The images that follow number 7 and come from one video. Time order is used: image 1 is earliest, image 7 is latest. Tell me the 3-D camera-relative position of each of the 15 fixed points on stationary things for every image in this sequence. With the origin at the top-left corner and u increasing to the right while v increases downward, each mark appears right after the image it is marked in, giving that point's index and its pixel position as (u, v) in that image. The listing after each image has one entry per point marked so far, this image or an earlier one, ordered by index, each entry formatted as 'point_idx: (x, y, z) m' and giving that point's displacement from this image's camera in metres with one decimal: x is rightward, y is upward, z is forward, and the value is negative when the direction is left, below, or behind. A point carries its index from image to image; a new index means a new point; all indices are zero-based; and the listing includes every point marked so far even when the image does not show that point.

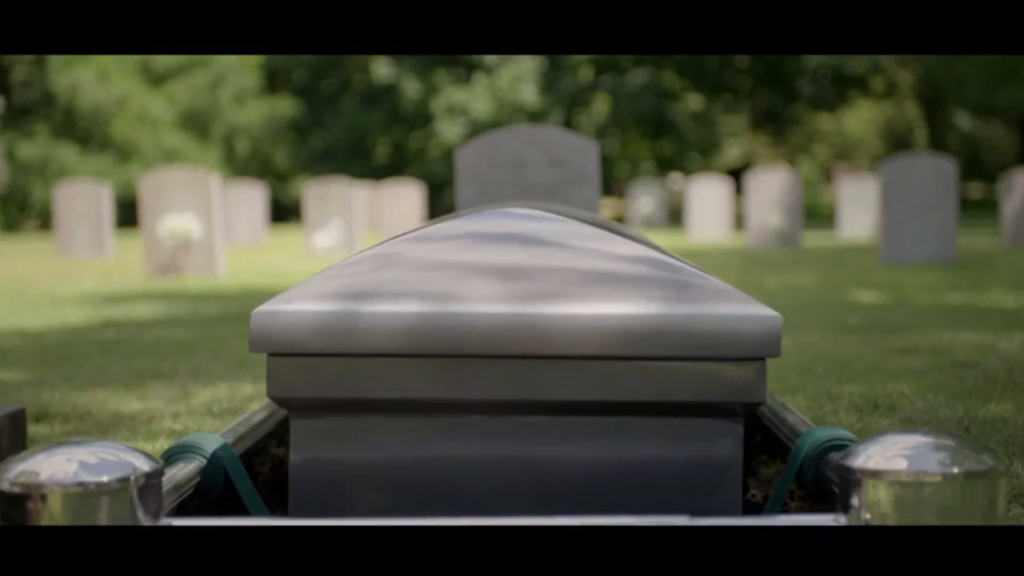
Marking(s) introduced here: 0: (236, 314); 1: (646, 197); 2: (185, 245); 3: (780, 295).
0: (-2.0, -0.2, +8.5) m
1: (+2.0, +1.3, +17.2) m
2: (-3.0, +0.4, +10.6) m
3: (+2.1, 0.0, +8.8) m
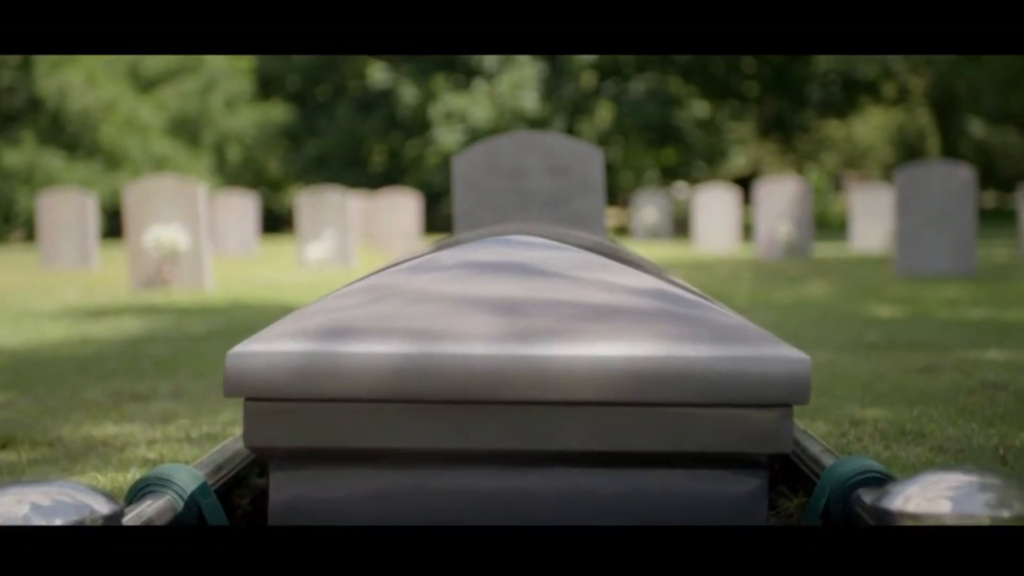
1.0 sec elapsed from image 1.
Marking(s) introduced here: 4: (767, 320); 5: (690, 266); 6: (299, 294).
0: (-2.0, -0.3, +8.1) m
1: (+2.1, +1.2, +16.8) m
2: (-3.0, +0.3, +10.1) m
3: (+2.1, -0.1, +8.4) m
4: (+1.8, -0.2, +8.1) m
5: (+1.9, +0.2, +11.9) m
6: (-1.8, 0.0, +10.0) m
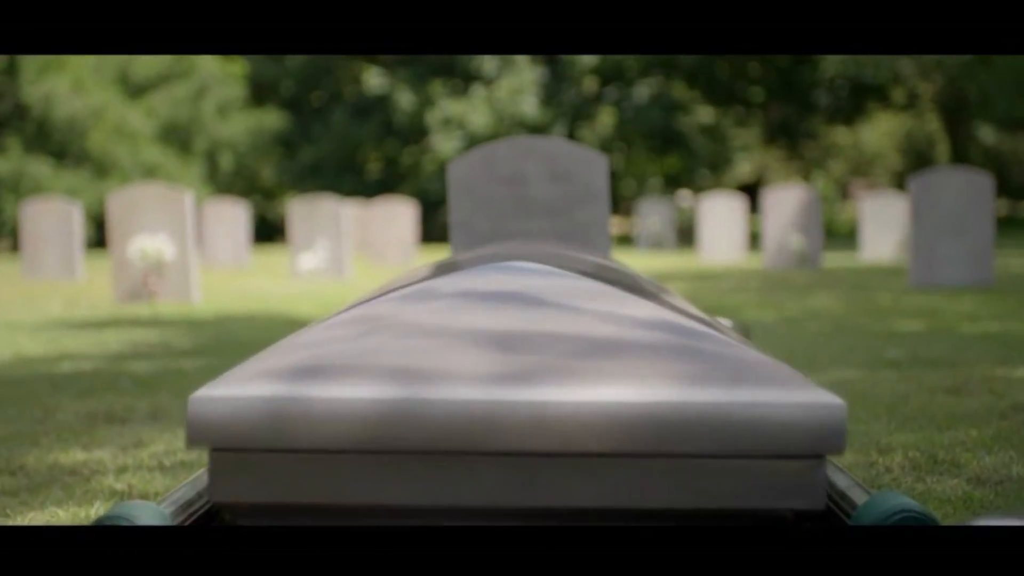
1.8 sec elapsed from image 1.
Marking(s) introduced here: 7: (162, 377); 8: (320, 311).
0: (-2.0, -0.4, +7.7) m
1: (+2.0, +1.0, +16.4) m
2: (-3.0, +0.2, +9.8) m
3: (+2.1, -0.2, +8.0) m
4: (+1.8, -0.3, +7.7) m
5: (+1.9, +0.1, +11.5) m
6: (-1.8, -0.1, +9.6) m
7: (-2.0, -0.5, +6.8) m
8: (-1.5, -0.2, +9.0) m
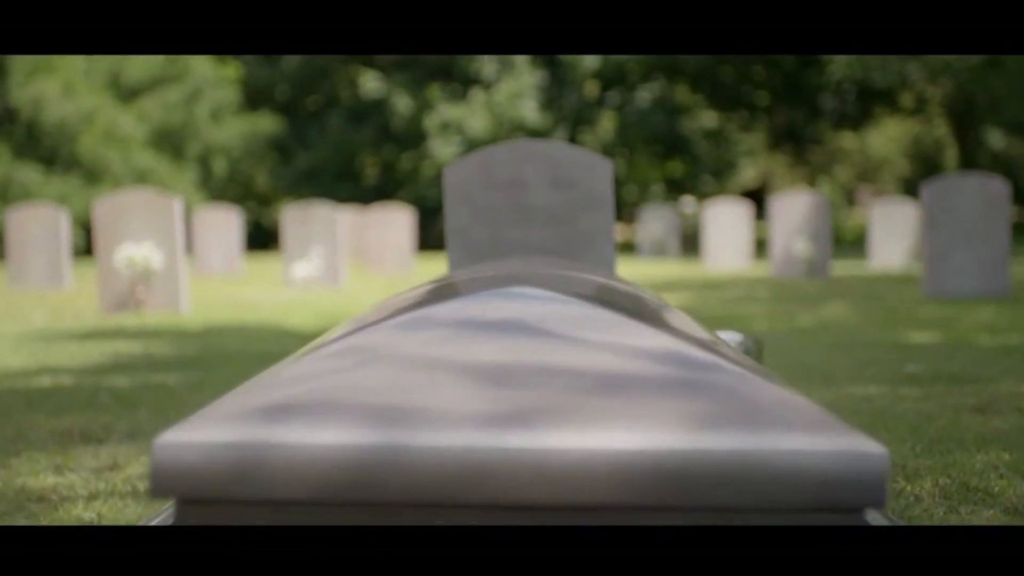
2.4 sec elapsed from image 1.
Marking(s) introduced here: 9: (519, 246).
0: (-2.0, -0.4, +7.4) m
1: (+2.0, +0.9, +16.1) m
2: (-3.0, +0.1, +9.4) m
3: (+2.1, -0.3, +7.7) m
4: (+1.8, -0.3, +7.4) m
5: (+1.9, 0.0, +11.2) m
6: (-1.8, -0.2, +9.3) m
7: (-2.1, -0.6, +6.4) m
8: (-1.5, -0.3, +8.7) m
9: (0.0, +0.2, +5.9) m
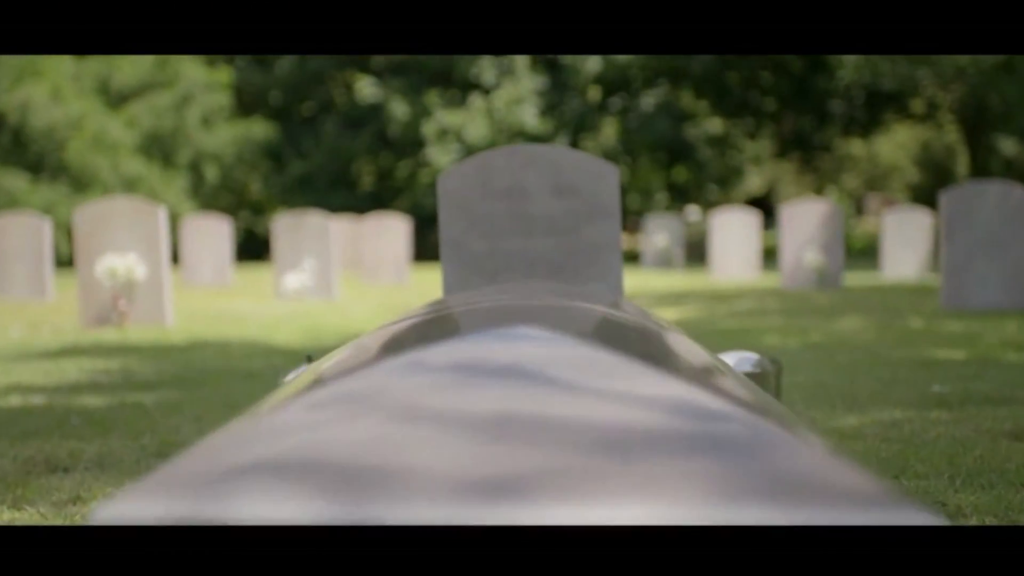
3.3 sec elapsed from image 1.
0: (-2.0, -0.5, +7.0) m
1: (+2.0, +0.8, +15.7) m
2: (-3.0, 0.0, +9.0) m
3: (+2.1, -0.4, +7.3) m
4: (+1.8, -0.4, +7.0) m
5: (+1.9, -0.1, +10.8) m
6: (-1.8, -0.3, +8.9) m
7: (-2.1, -0.7, +6.0) m
8: (-1.5, -0.4, +8.3) m
9: (0.0, +0.1, +5.5) m
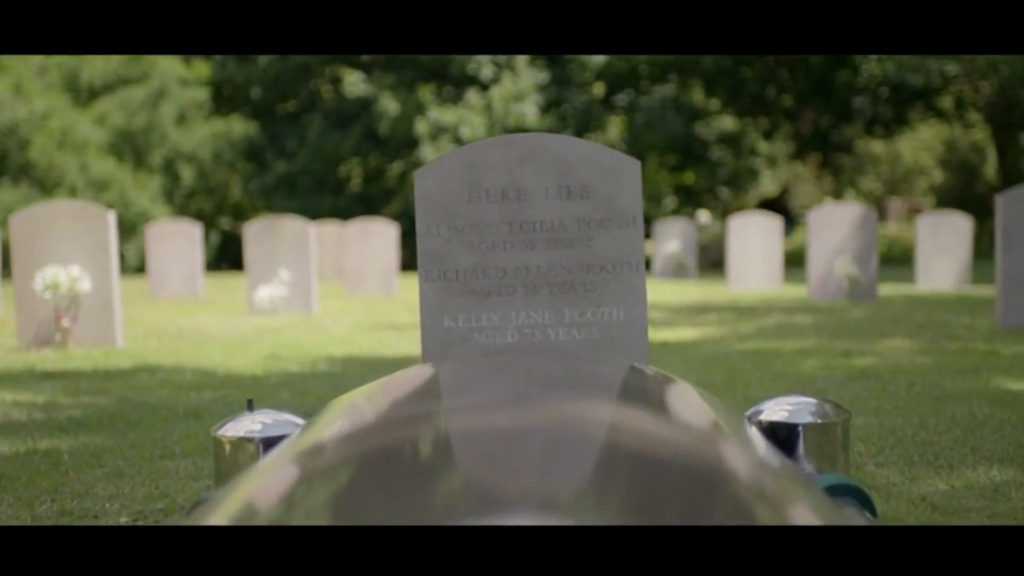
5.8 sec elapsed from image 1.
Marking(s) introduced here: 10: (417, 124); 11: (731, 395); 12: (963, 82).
0: (-2.1, -0.6, +5.9) m
1: (+2.0, +0.7, +14.6) m
2: (-3.0, -0.1, +7.9) m
3: (+2.0, -0.5, +6.2) m
4: (+1.8, -0.5, +5.9) m
5: (+1.8, -0.2, +9.7) m
6: (-1.9, -0.4, +7.8) m
7: (-2.1, -0.8, +4.9) m
8: (-1.6, -0.5, +7.2) m
9: (0.0, 0.0, +4.4) m
10: (-1.5, +2.6, +18.5) m
11: (+1.1, -0.6, +6.0) m
12: (+7.4, +3.4, +19.1) m
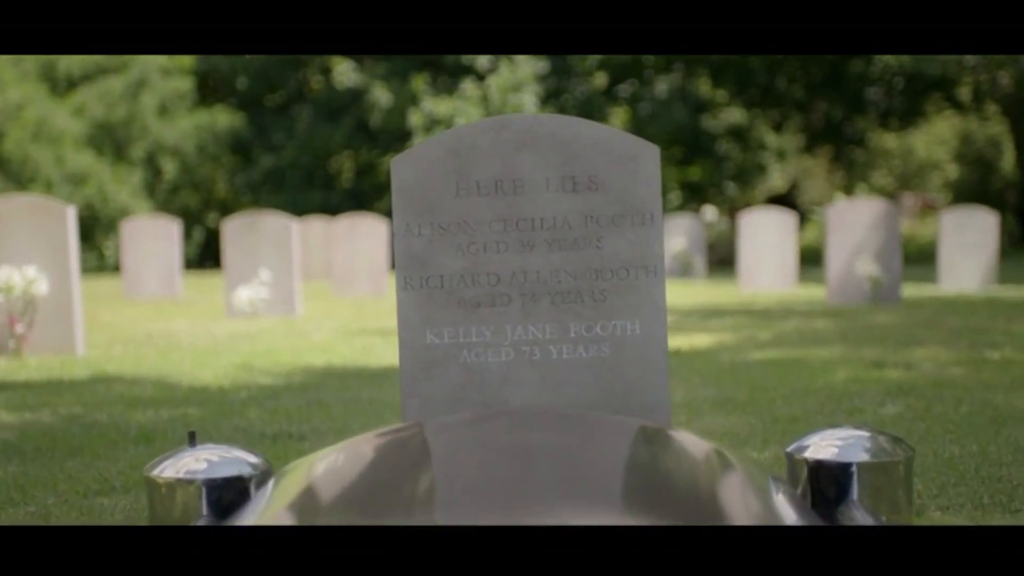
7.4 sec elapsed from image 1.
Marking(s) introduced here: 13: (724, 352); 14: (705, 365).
0: (-2.1, -0.6, +5.2) m
1: (+2.0, +0.7, +13.9) m
2: (-3.0, -0.1, +7.2) m
3: (+2.0, -0.5, +5.5) m
4: (+1.7, -0.5, +5.2) m
5: (+1.8, -0.2, +9.0) m
6: (-1.9, -0.4, +7.1) m
7: (-2.1, -0.8, +4.2) m
8: (-1.6, -0.5, +6.5) m
9: (0.0, 0.0, +3.7) m
10: (-1.5, +2.6, +17.8) m
11: (+1.1, -0.6, +5.3) m
12: (+7.4, +3.4, +18.4) m
13: (+1.3, -0.4, +7.1) m
14: (+1.1, -0.5, +6.7) m
